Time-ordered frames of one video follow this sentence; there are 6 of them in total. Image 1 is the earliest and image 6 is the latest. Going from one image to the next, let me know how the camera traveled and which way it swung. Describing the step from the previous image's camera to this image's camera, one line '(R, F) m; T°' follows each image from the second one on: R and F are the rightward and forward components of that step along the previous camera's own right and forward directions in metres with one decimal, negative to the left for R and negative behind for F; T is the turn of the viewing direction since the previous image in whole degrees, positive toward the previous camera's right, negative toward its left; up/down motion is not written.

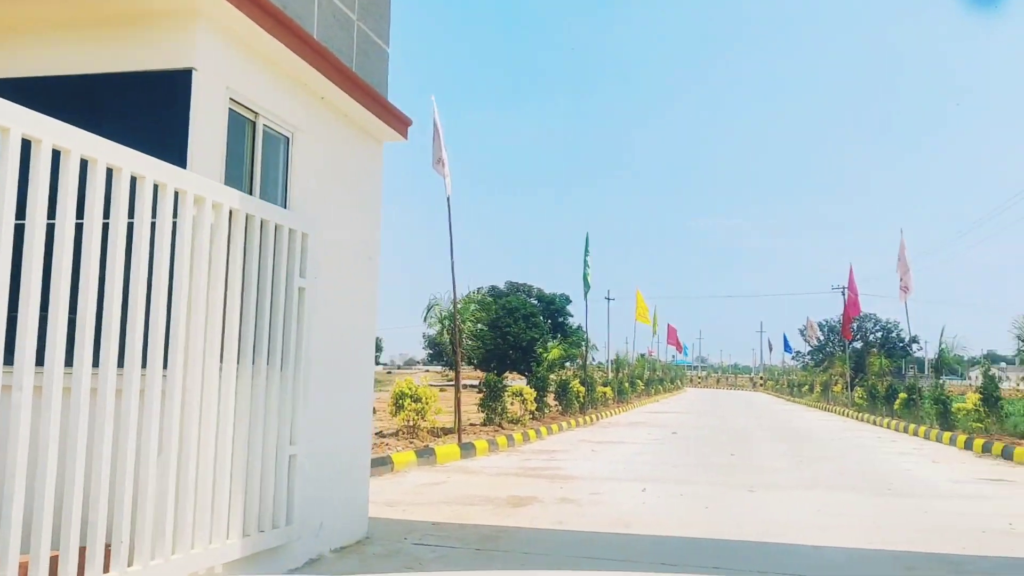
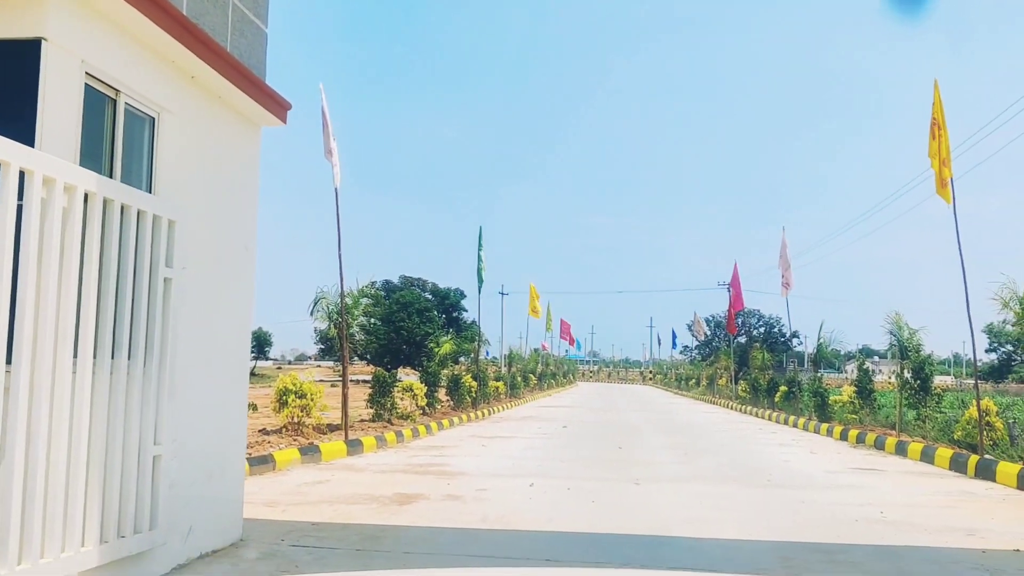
(+0.1, +0.1) m; +6°
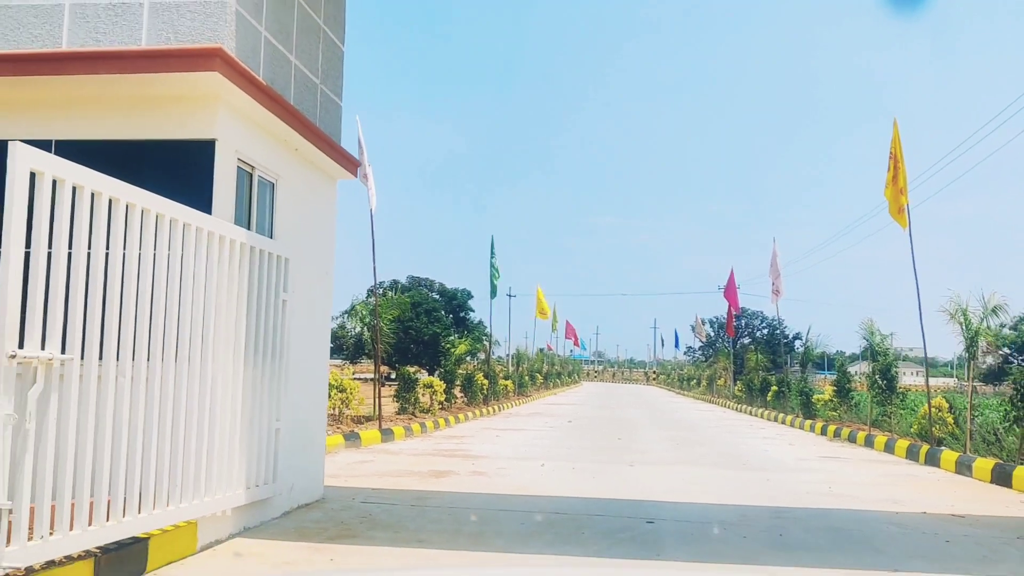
(-0.1, -1.6) m; 0°
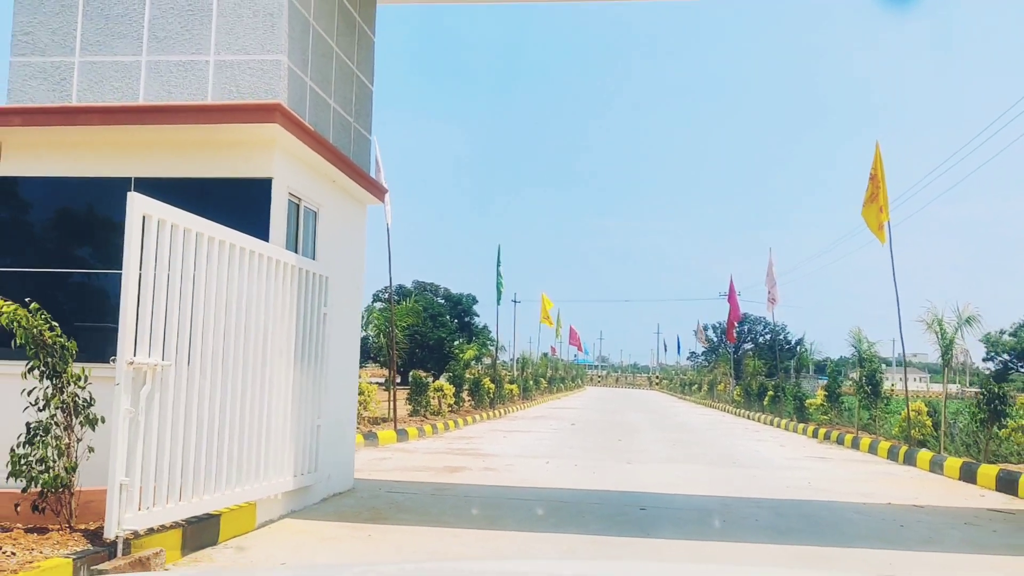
(0.0, -0.9) m; 0°
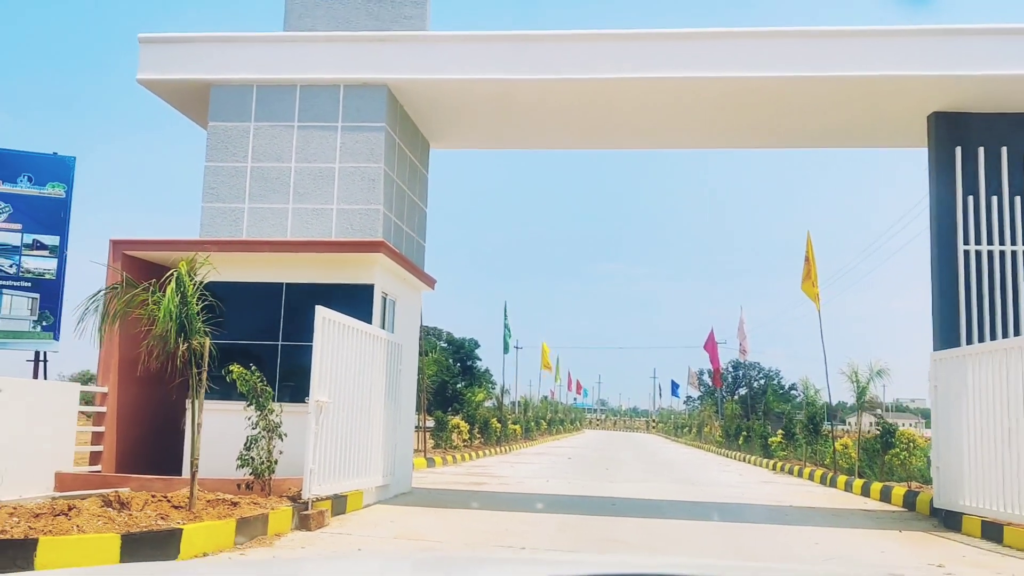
(-0.1, -3.5) m; 0°
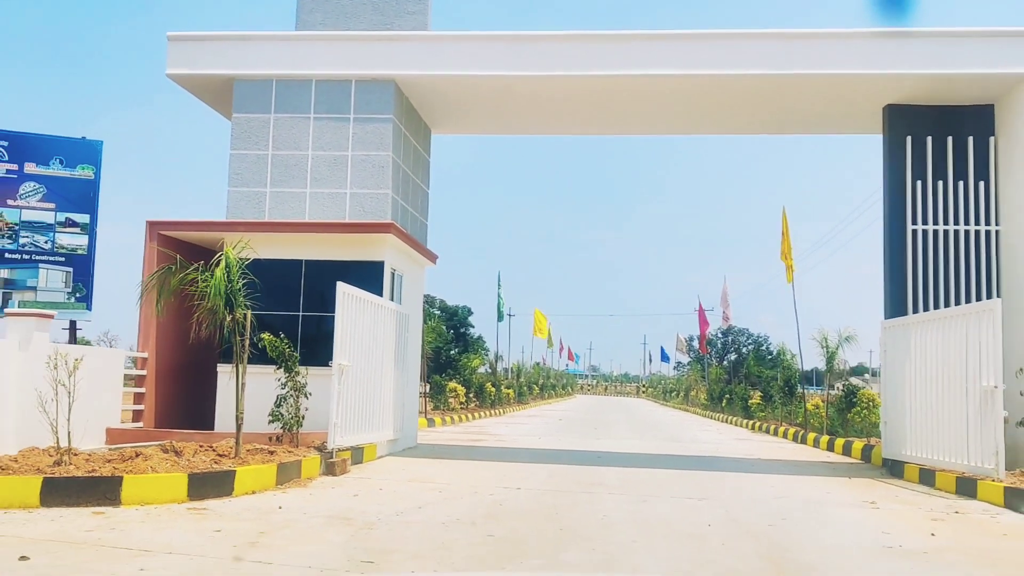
(0.0, -1.1) m; 0°
